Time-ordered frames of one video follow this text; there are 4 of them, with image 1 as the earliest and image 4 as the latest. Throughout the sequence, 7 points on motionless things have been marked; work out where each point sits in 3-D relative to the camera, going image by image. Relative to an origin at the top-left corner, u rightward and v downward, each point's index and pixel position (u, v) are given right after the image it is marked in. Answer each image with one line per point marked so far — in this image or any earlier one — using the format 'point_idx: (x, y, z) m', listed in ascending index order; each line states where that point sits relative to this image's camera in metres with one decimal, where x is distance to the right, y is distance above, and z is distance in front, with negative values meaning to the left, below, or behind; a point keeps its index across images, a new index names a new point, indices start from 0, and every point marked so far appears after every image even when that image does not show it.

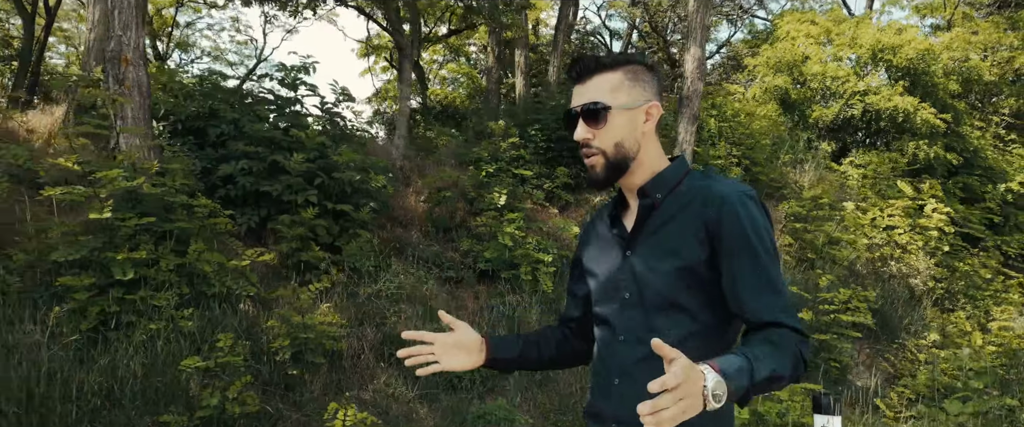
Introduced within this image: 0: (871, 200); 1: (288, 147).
0: (+6.5, +0.3, +10.7) m
1: (-2.3, +0.7, +6.0) m
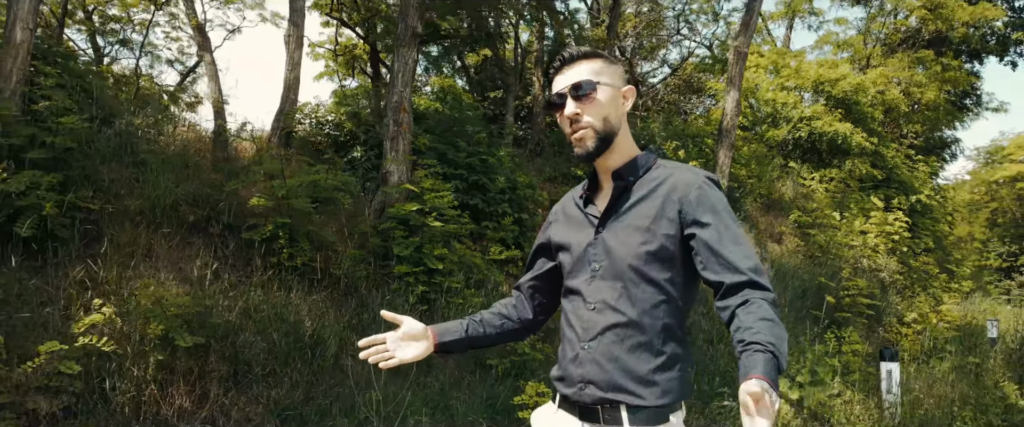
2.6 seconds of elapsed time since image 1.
0: (+7.7, +0.1, +13.6) m
1: (-0.4, +0.6, +7.8) m
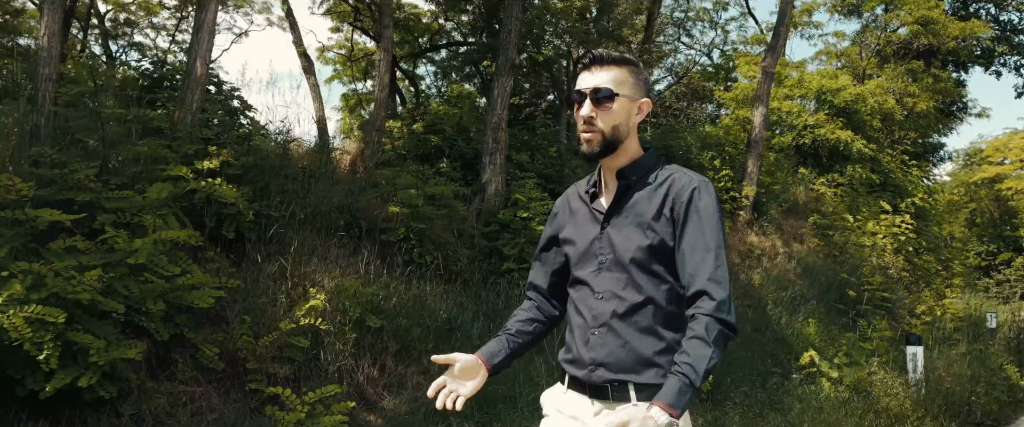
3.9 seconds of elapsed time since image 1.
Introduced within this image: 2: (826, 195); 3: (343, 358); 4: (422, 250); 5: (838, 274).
0: (+8.6, 0.0, +14.8) m
1: (+0.6, +0.5, +8.9) m
2: (+8.5, +0.5, +15.9) m
3: (-1.5, -1.3, +5.1) m
4: (-1.0, -0.4, +6.6) m
5: (+5.9, -1.1, +10.7) m
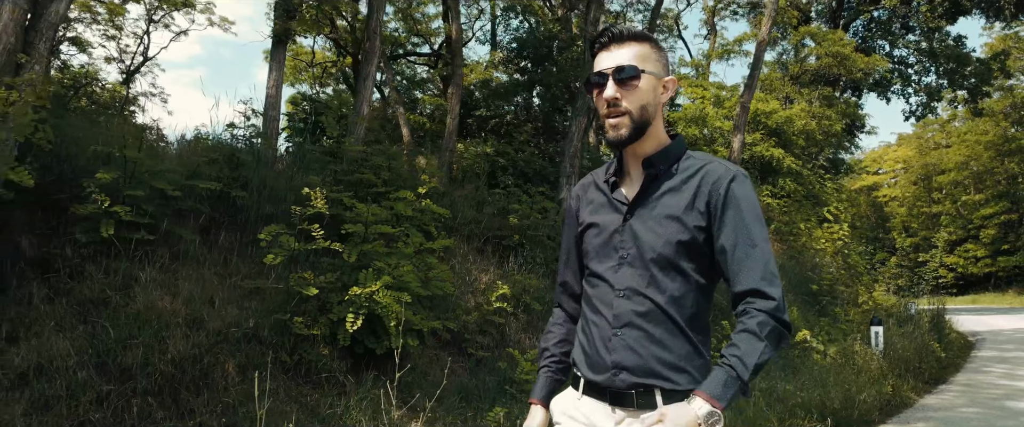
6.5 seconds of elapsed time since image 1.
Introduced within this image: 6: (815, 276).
0: (+8.7, -0.2, +17.9) m
1: (+1.6, +0.3, +11.0) m
2: (+8.4, +0.3, +19.0) m
3: (+0.1, -1.4, +6.9) m
4: (+0.3, -0.6, +8.5) m
5: (+6.6, -1.3, +13.5) m
6: (+6.8, -1.4, +13.4) m
